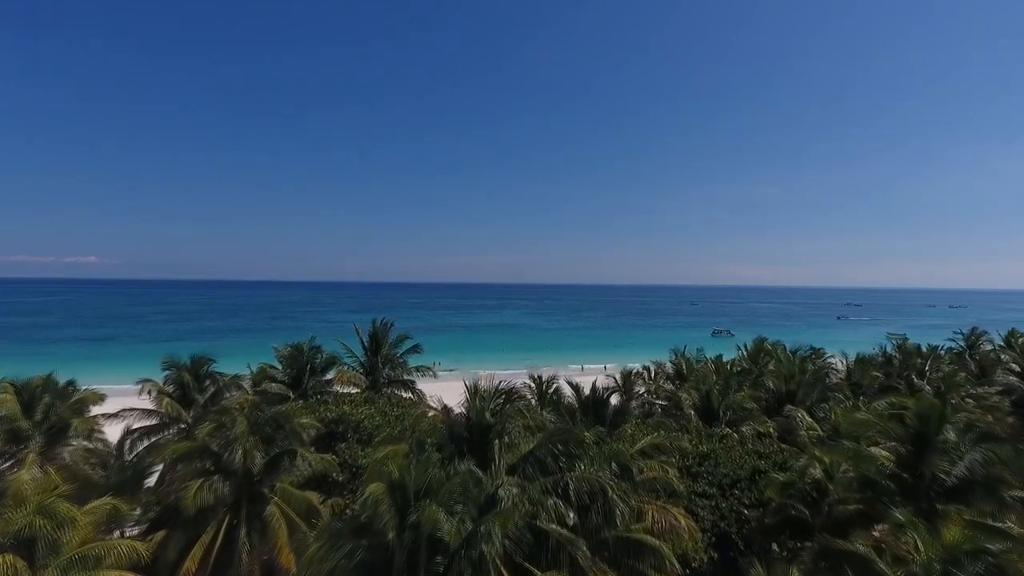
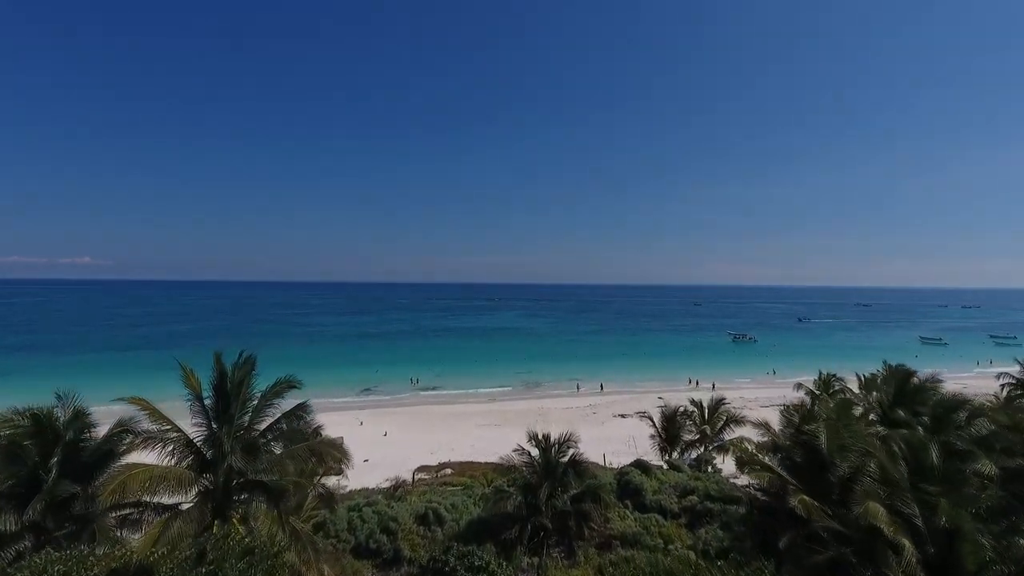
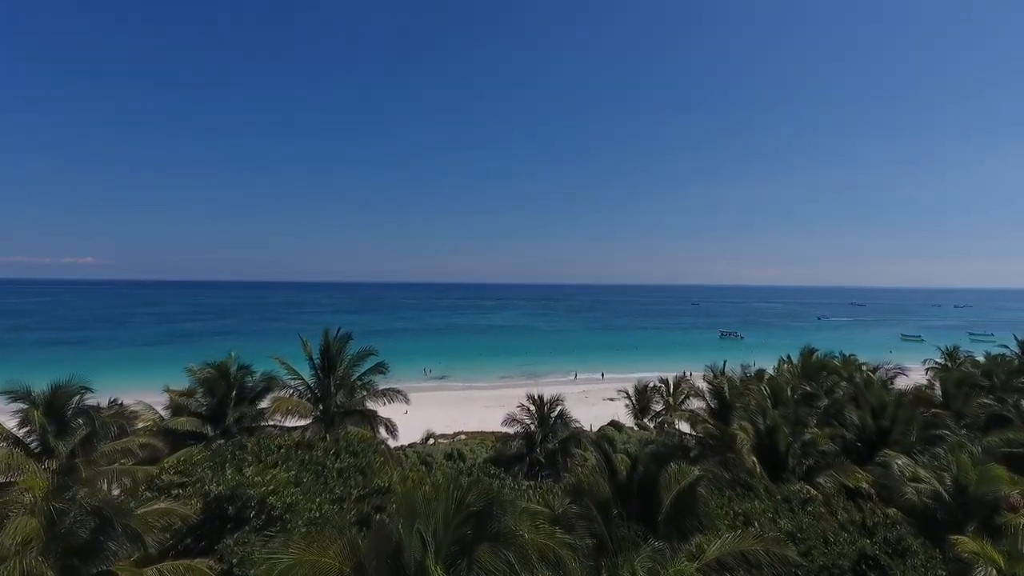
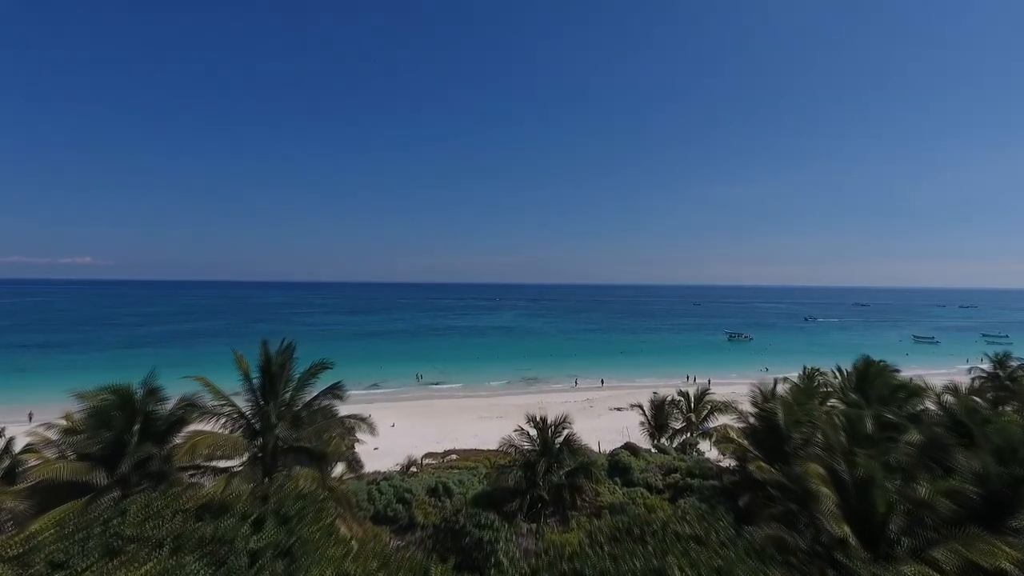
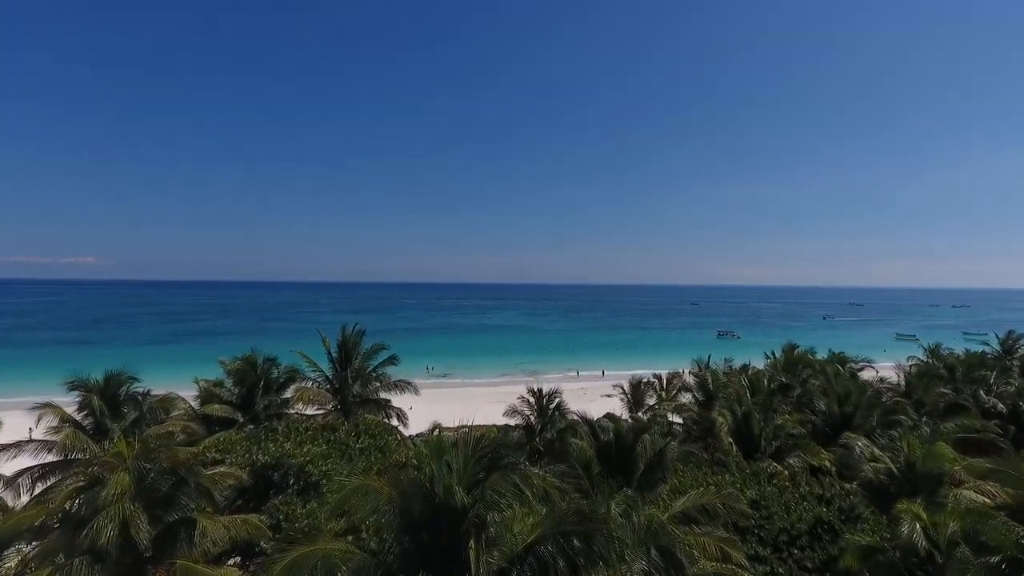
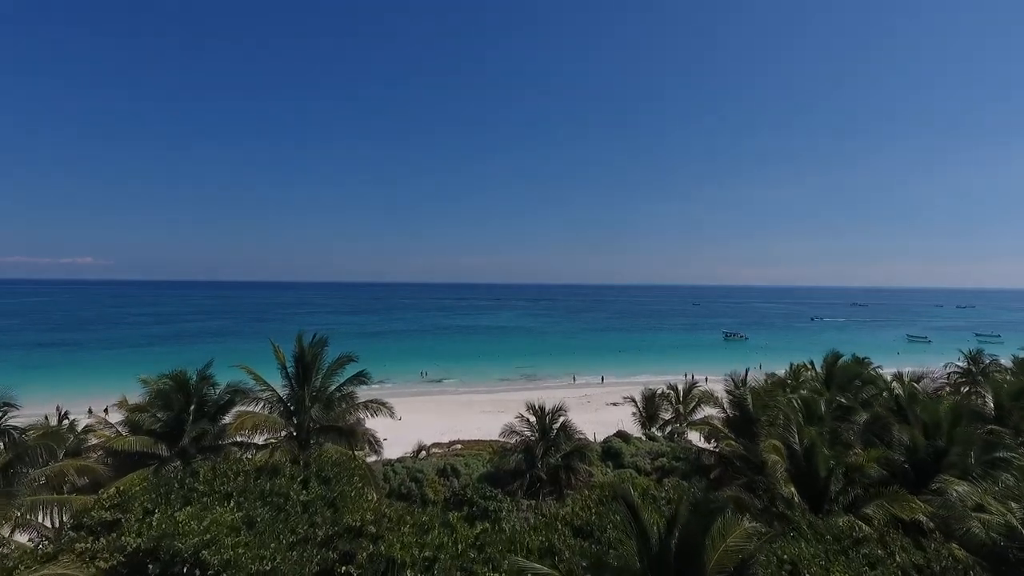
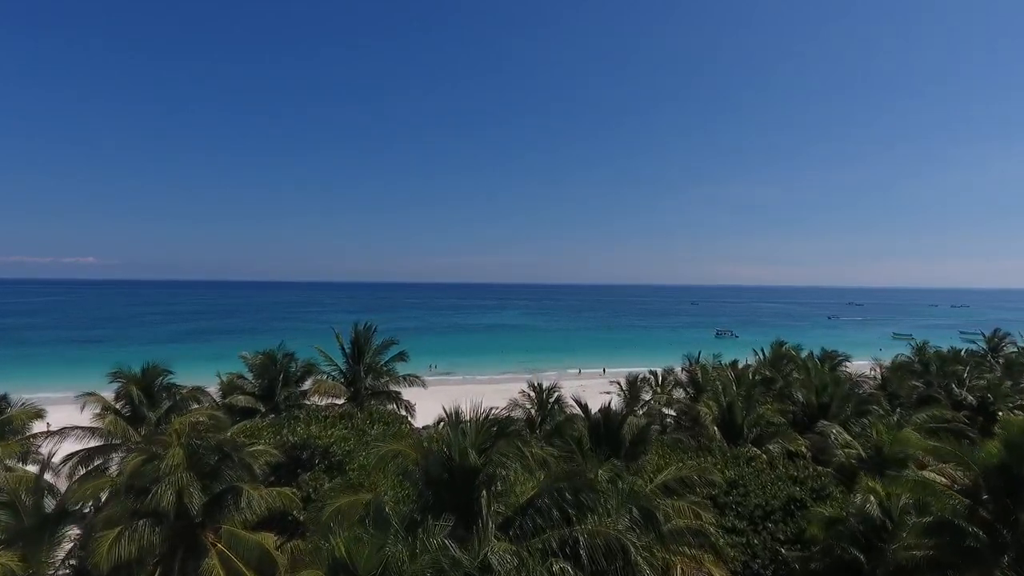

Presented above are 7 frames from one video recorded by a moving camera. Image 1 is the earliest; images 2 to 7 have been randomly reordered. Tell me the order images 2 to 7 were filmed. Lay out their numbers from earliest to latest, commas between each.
7, 5, 3, 6, 4, 2
